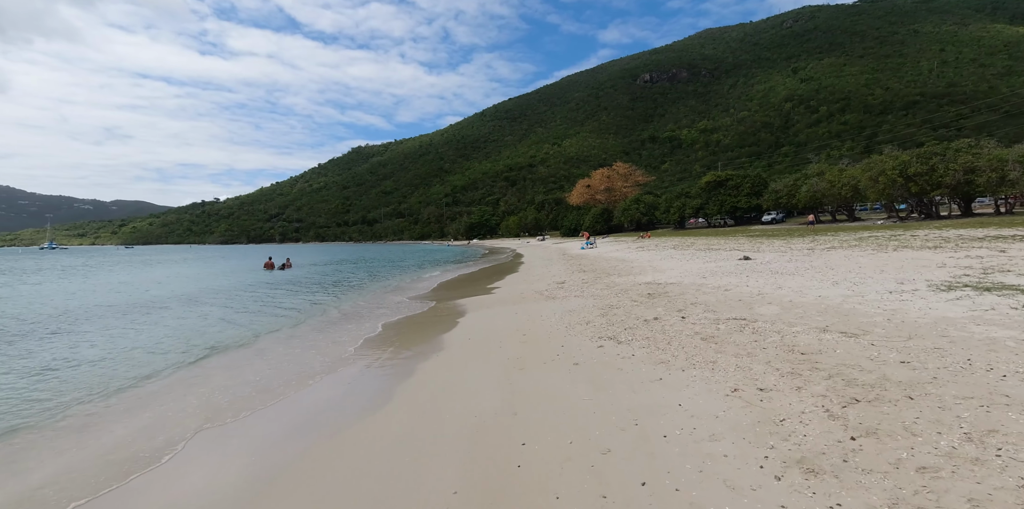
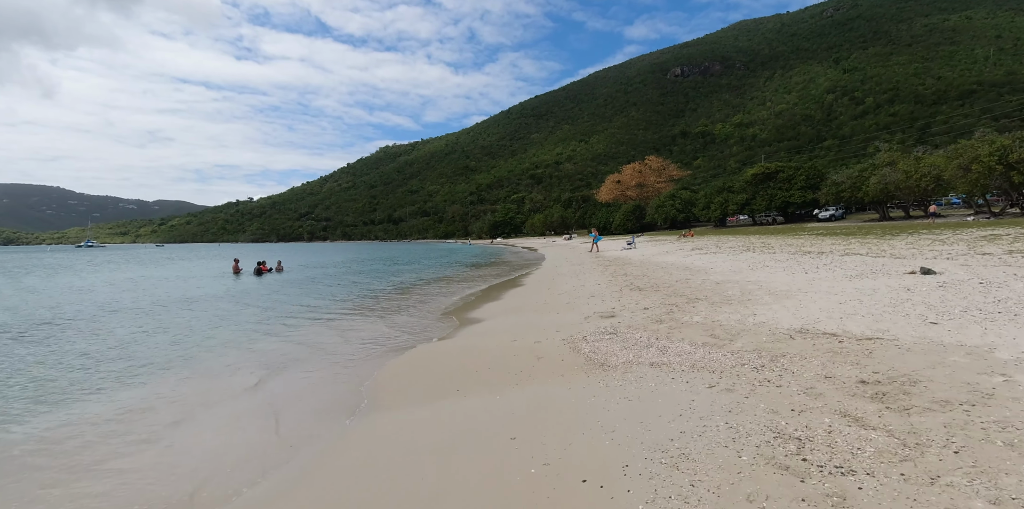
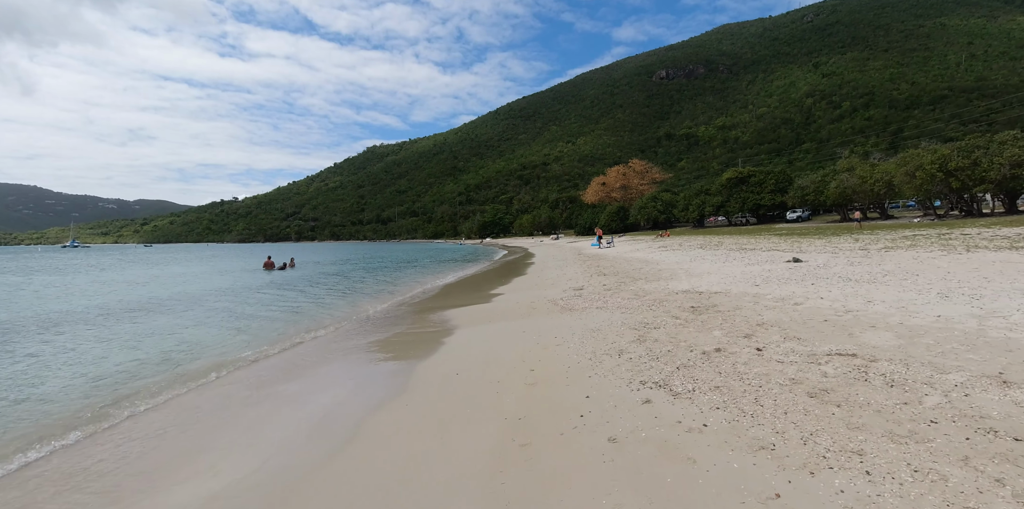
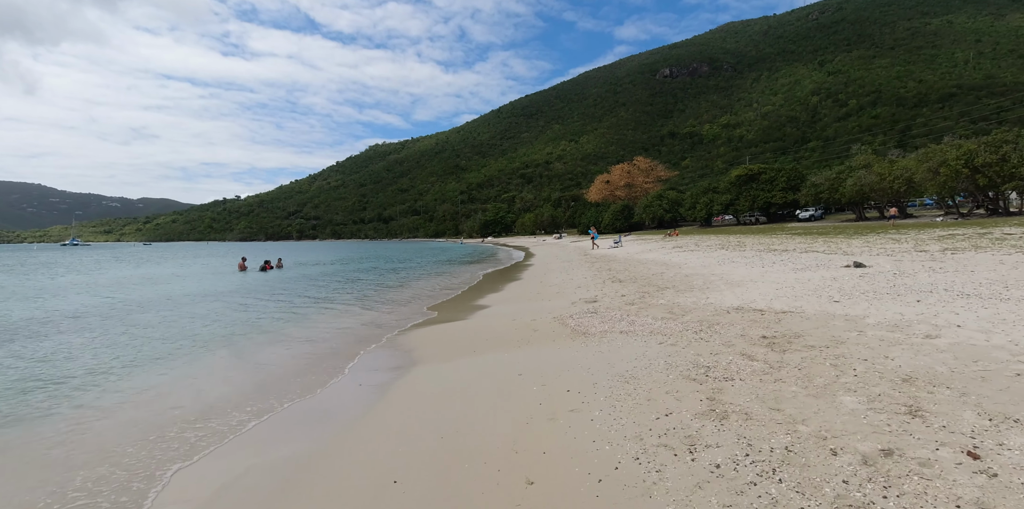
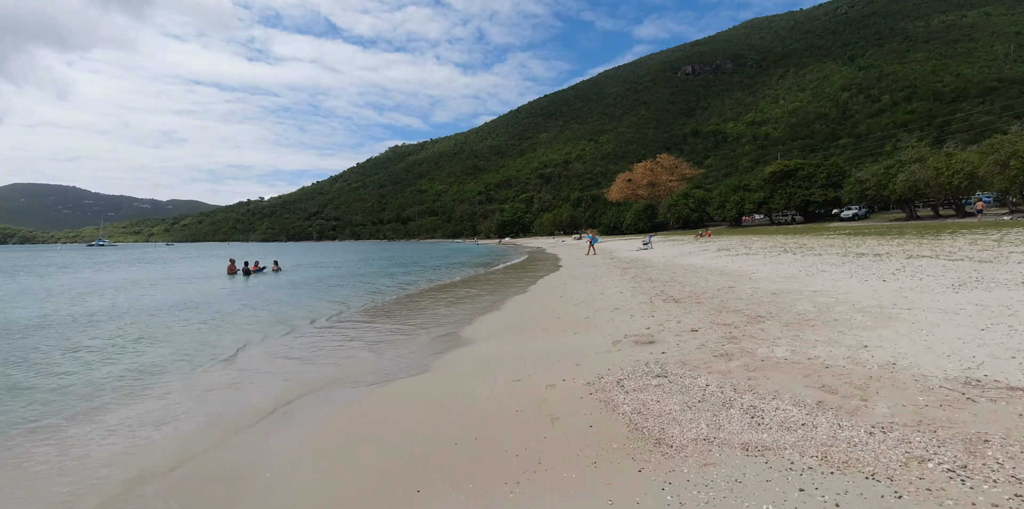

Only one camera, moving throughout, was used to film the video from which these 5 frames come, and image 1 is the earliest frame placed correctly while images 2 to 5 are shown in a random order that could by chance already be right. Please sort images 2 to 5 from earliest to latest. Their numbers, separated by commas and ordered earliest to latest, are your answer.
3, 4, 2, 5
